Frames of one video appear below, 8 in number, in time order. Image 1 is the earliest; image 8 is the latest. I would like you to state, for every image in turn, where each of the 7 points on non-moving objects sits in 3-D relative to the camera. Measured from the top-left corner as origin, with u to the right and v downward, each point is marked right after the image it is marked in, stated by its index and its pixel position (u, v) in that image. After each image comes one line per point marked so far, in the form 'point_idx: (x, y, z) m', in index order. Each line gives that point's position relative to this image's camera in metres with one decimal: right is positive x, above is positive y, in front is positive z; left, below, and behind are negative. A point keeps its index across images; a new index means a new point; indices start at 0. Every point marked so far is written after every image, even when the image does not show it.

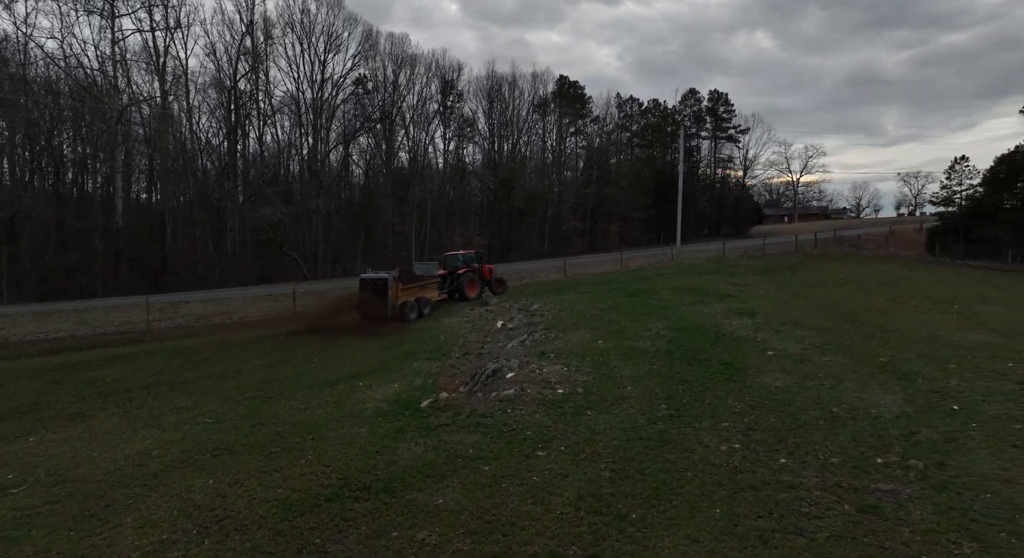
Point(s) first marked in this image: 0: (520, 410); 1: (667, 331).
0: (+0.1, -1.9, +8.0) m
1: (+3.6, -1.2, +12.9) m
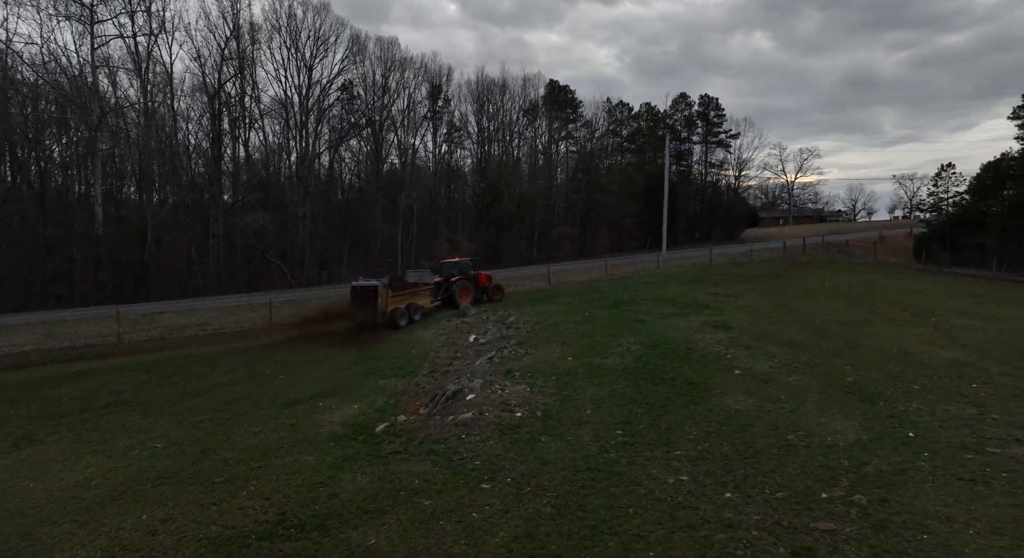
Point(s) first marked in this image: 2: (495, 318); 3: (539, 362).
0: (-0.5, -2.3, +7.9) m
1: (+3.0, -1.6, +12.8) m
2: (-0.5, -1.2, +16.9) m
3: (+0.6, -1.8, +11.7) m
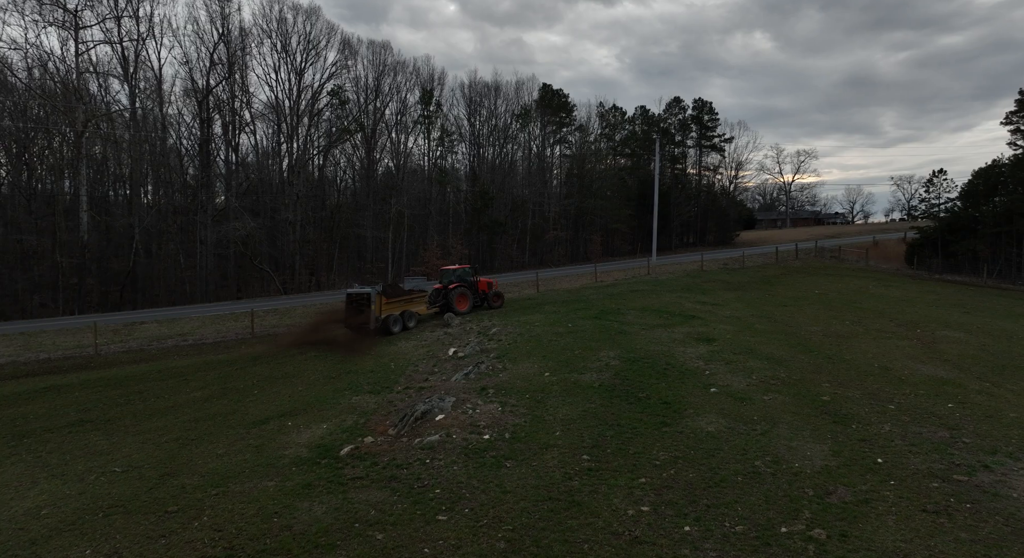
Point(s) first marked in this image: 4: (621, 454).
0: (-1.0, -2.6, +7.8) m
1: (+2.5, -1.9, +12.7) m
2: (-1.0, -1.5, +16.8) m
3: (+0.1, -2.1, +11.6) m
4: (+1.6, -2.5, +8.0) m
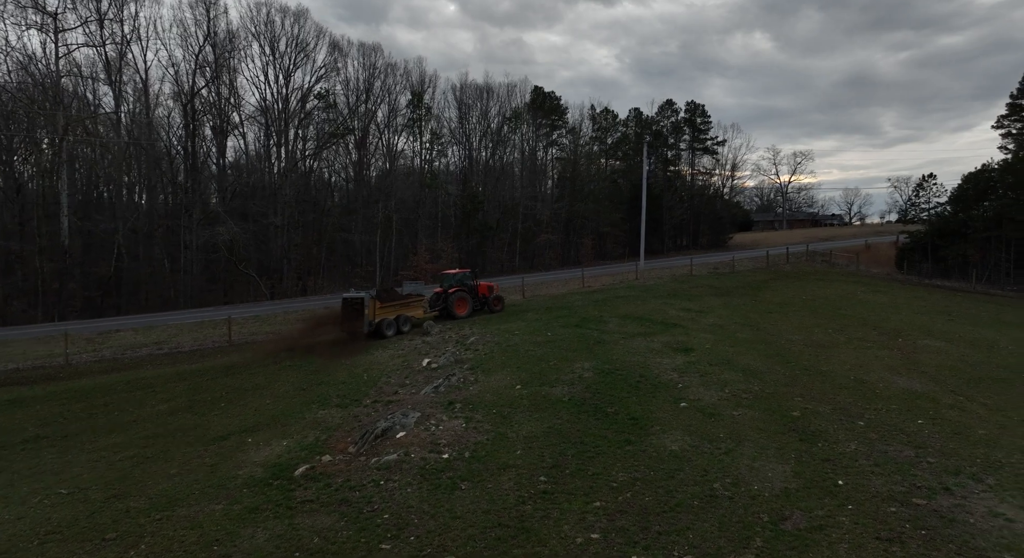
0: (-1.7, -2.8, +7.7) m
1: (+1.8, -2.2, +12.6) m
2: (-1.7, -1.8, +16.7) m
3: (-0.5, -2.3, +11.5) m
4: (+1.0, -2.8, +7.8) m
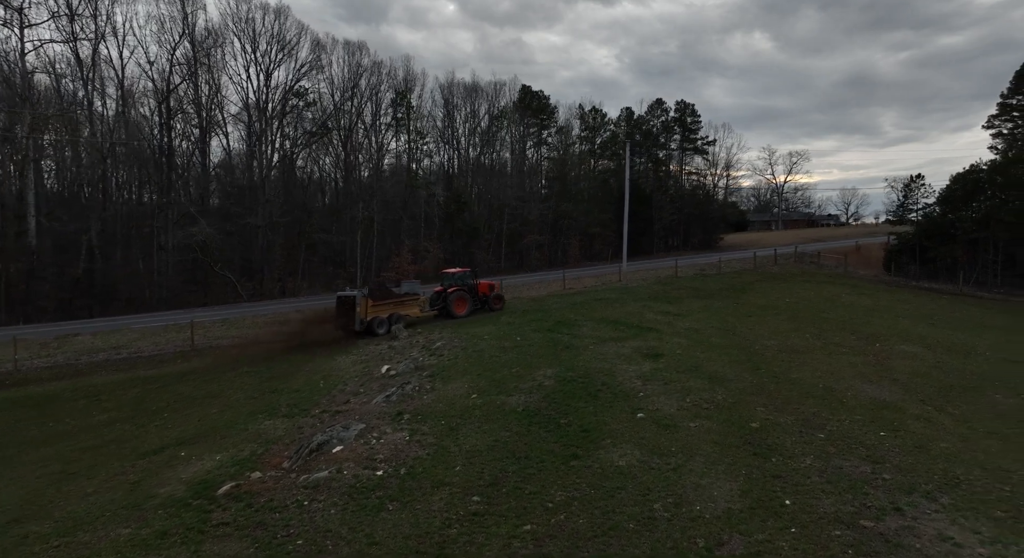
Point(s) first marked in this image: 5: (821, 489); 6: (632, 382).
0: (-2.6, -3.0, +7.3) m
1: (+0.9, -2.3, +12.2) m
2: (-2.6, -1.9, +16.3) m
3: (-1.5, -2.5, +11.1) m
4: (0.0, -2.9, +7.4) m
5: (+4.3, -2.9, +7.5) m
6: (+2.7, -2.3, +12.3) m
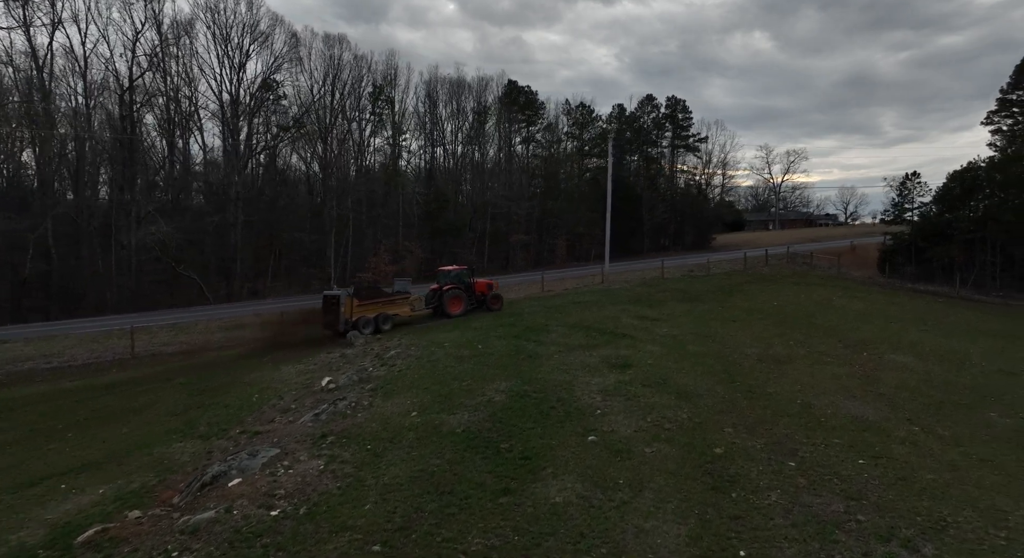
0: (-3.6, -3.1, +6.2) m
1: (-0.2, -2.4, +11.1) m
2: (-3.7, -2.0, +15.2) m
3: (-2.5, -2.6, +10.0) m
4: (-1.0, -3.0, +6.3) m
5: (+3.2, -3.0, +6.4) m
6: (+1.6, -2.4, +11.2) m
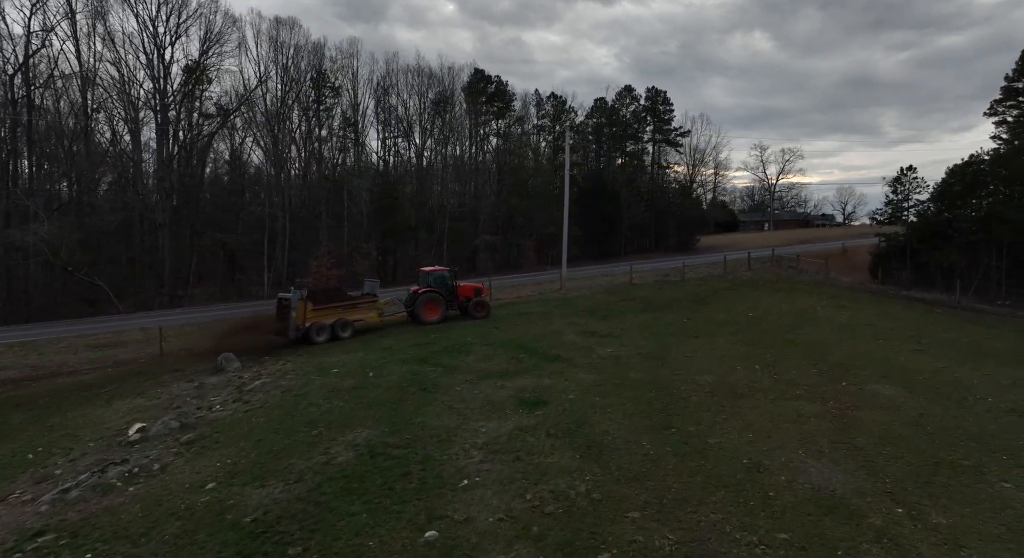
0: (-5.9, -3.4, +3.4) m
1: (-2.4, -2.7, +8.3) m
2: (-6.0, -2.3, +12.4) m
3: (-4.8, -2.9, +7.2) m
4: (-3.3, -3.3, +3.5) m
5: (+0.9, -3.3, +3.6) m
6: (-0.6, -2.7, +8.4) m
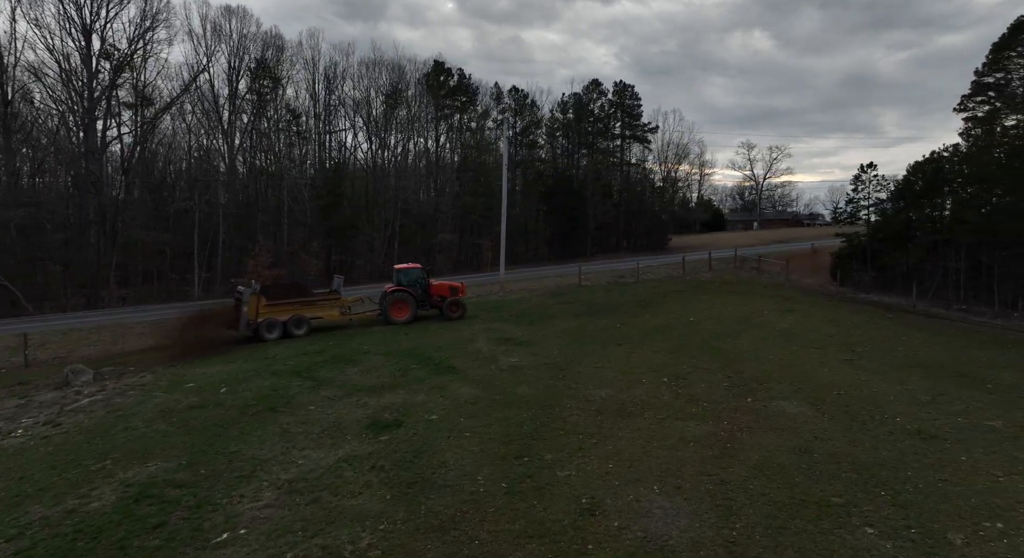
0: (-8.5, -3.5, +2.2) m
1: (-5.1, -2.8, +7.1) m
2: (-8.6, -2.4, +11.2) m
3: (-7.4, -3.0, +6.0) m
4: (-5.9, -3.4, +2.3) m
5: (-1.7, -3.4, +2.4) m
6: (-3.3, -2.8, +7.2) m
